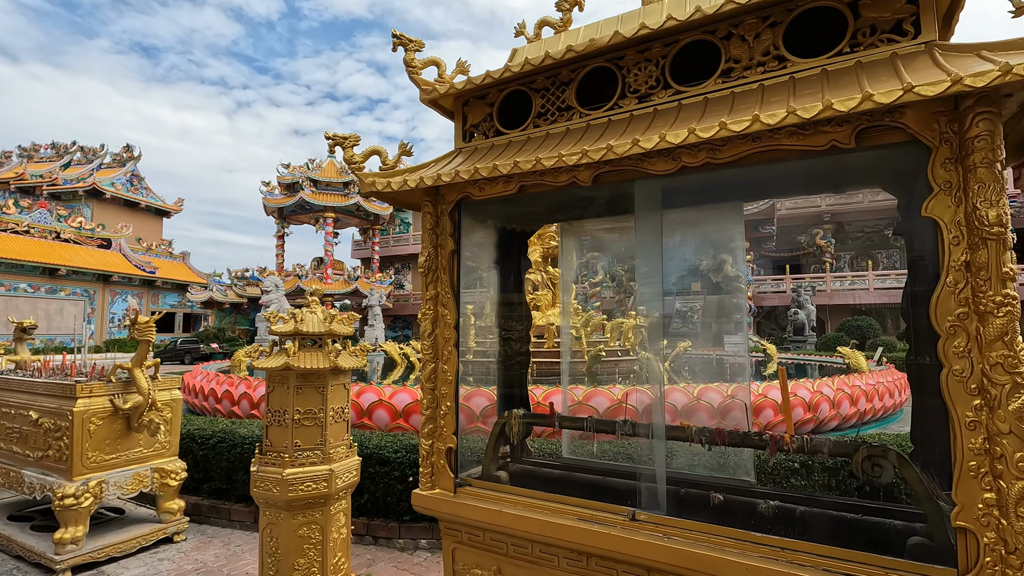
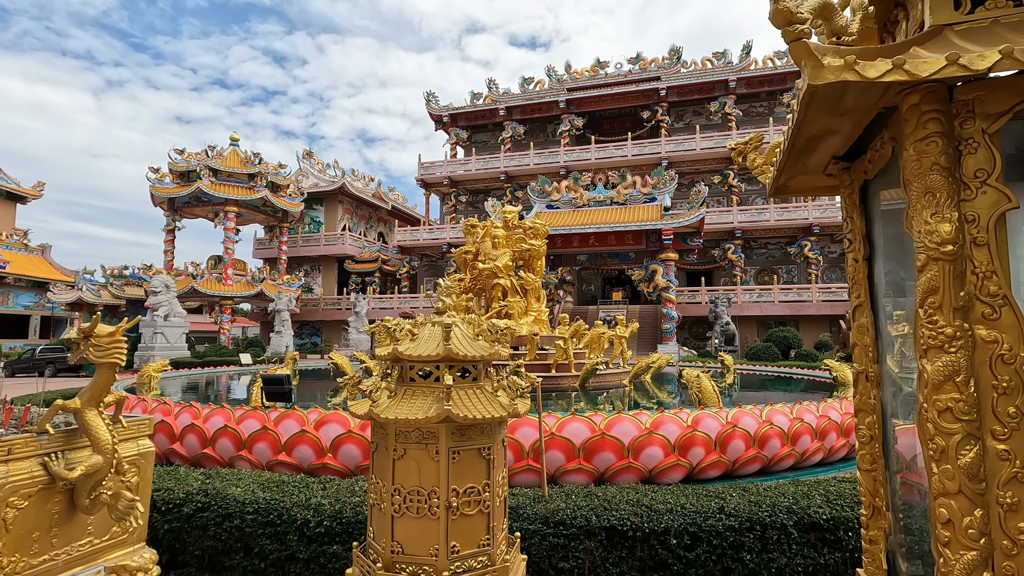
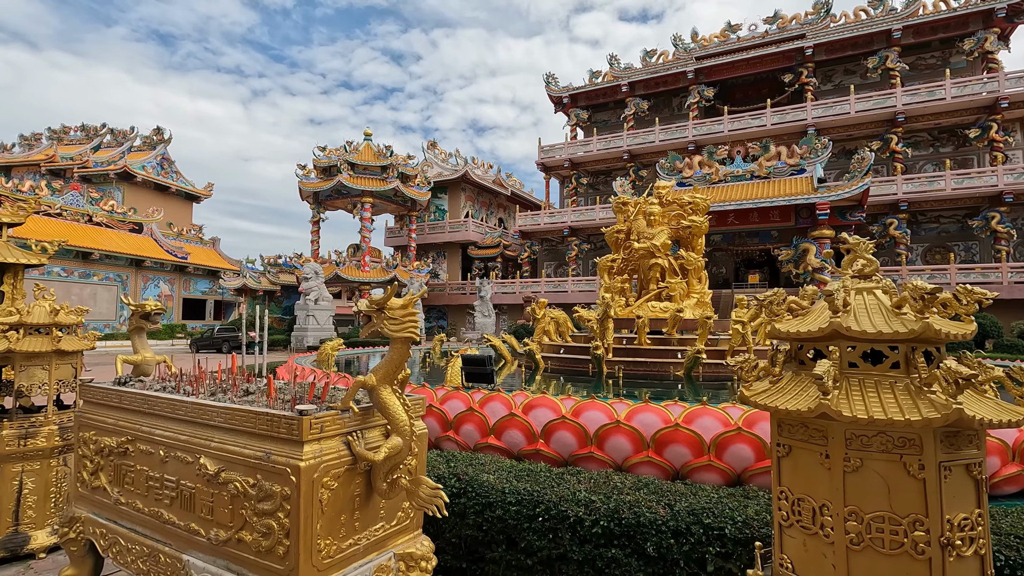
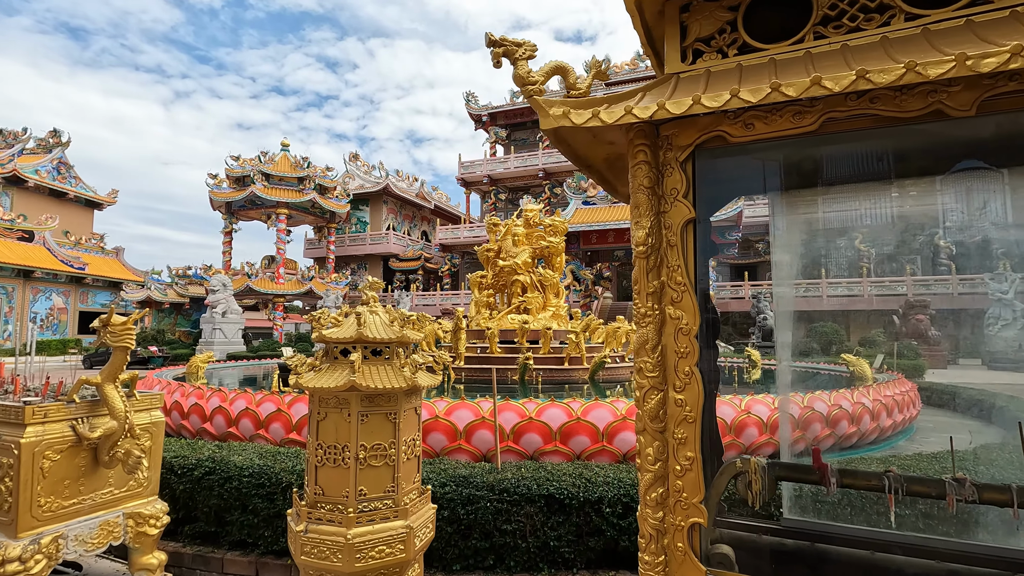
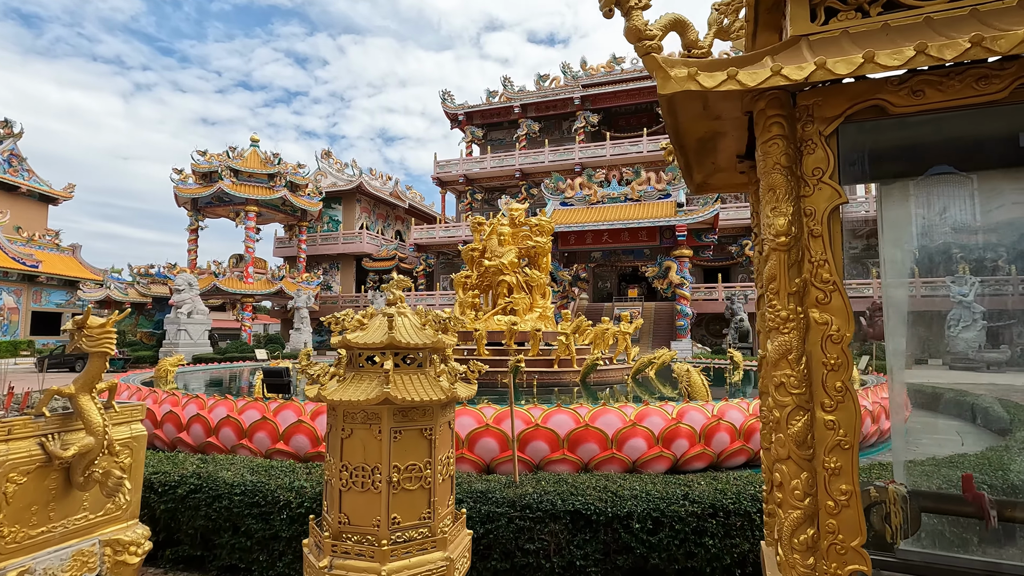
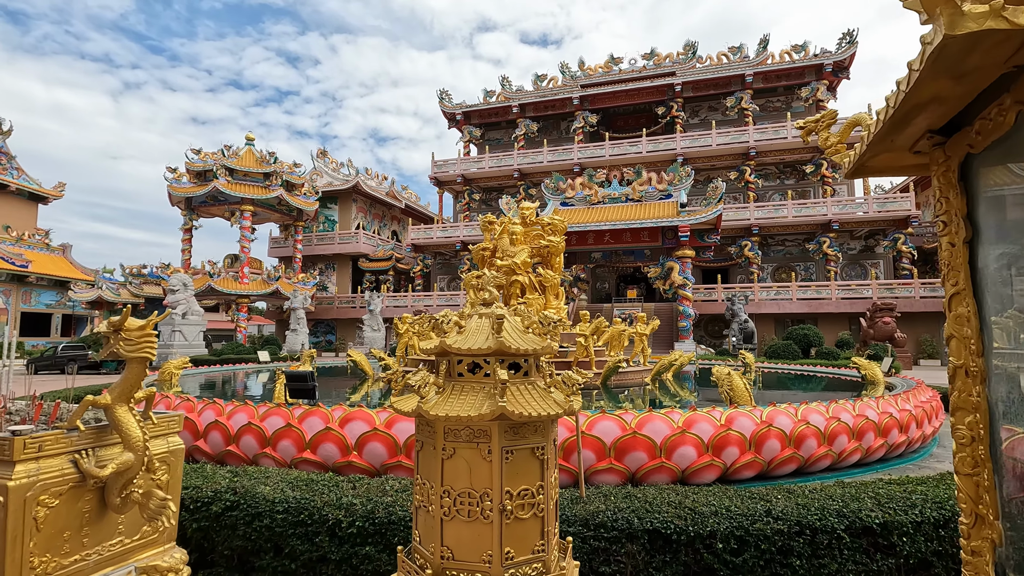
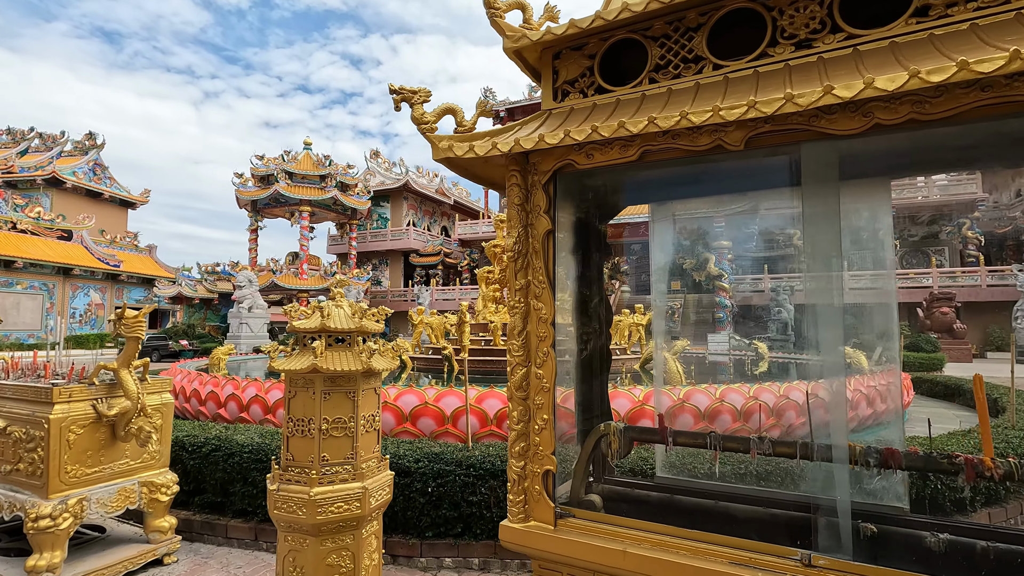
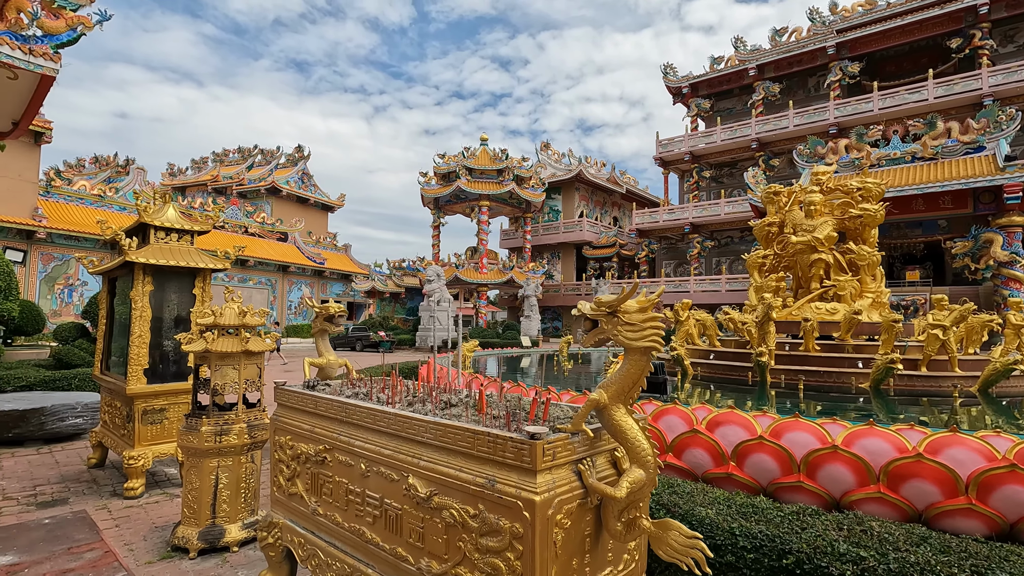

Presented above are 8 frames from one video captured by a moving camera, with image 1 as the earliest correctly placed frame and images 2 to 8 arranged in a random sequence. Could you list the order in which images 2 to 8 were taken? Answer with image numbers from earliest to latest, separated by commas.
7, 4, 5, 2, 6, 3, 8
